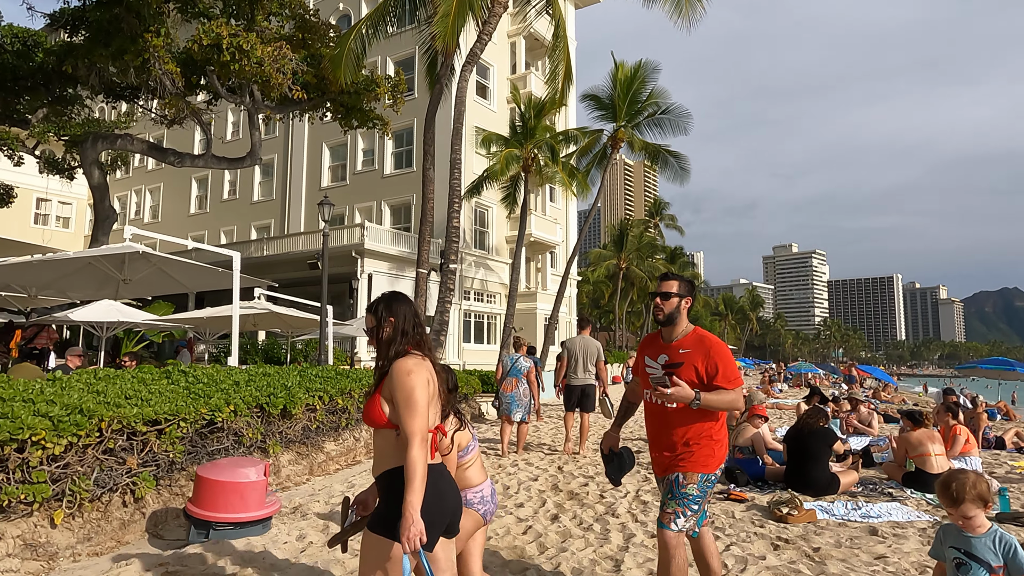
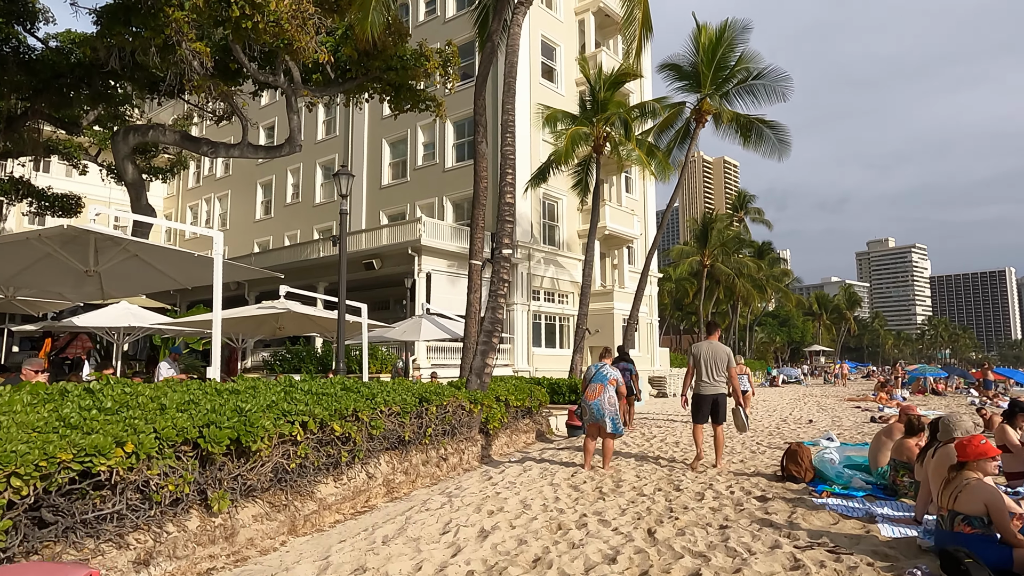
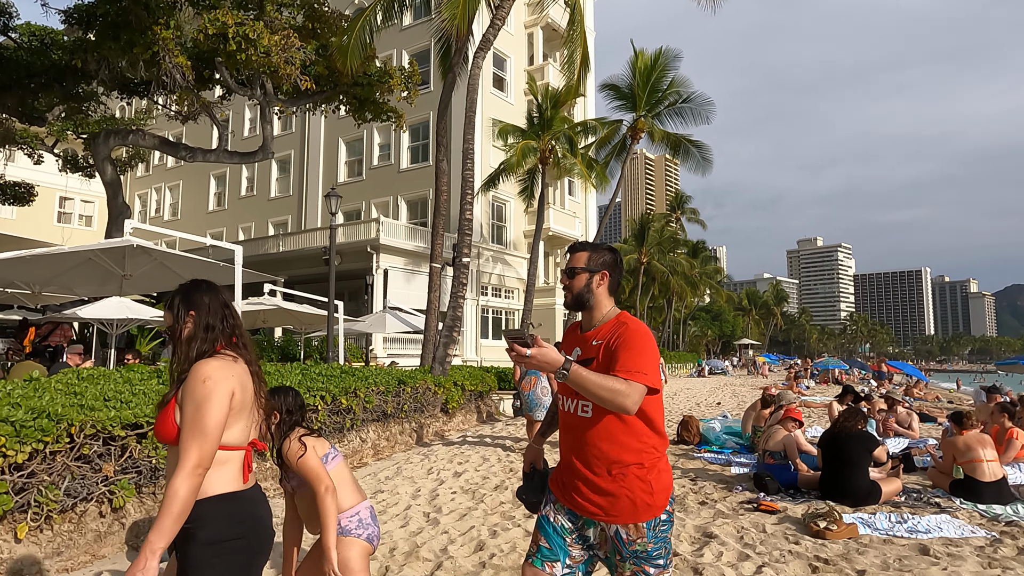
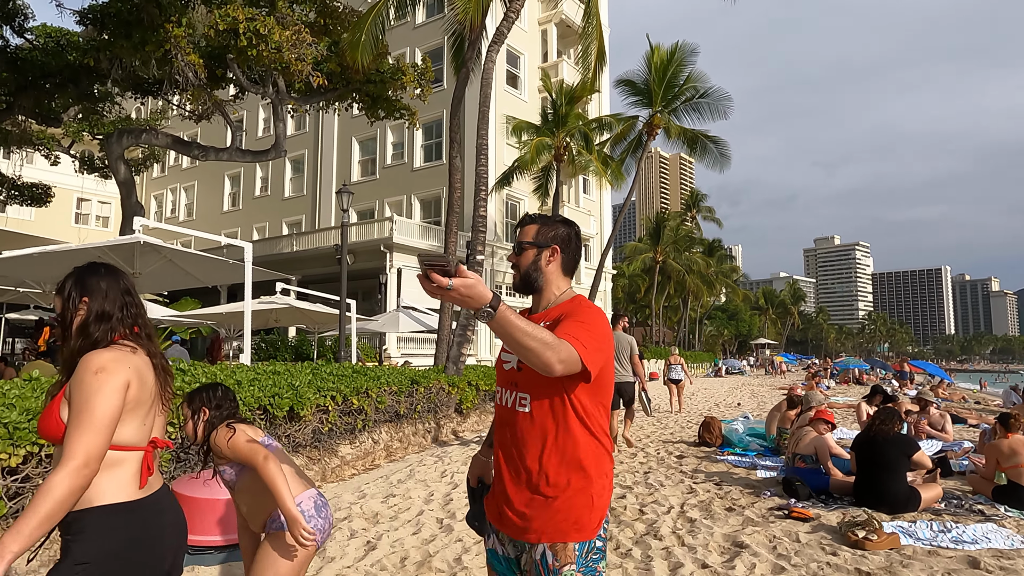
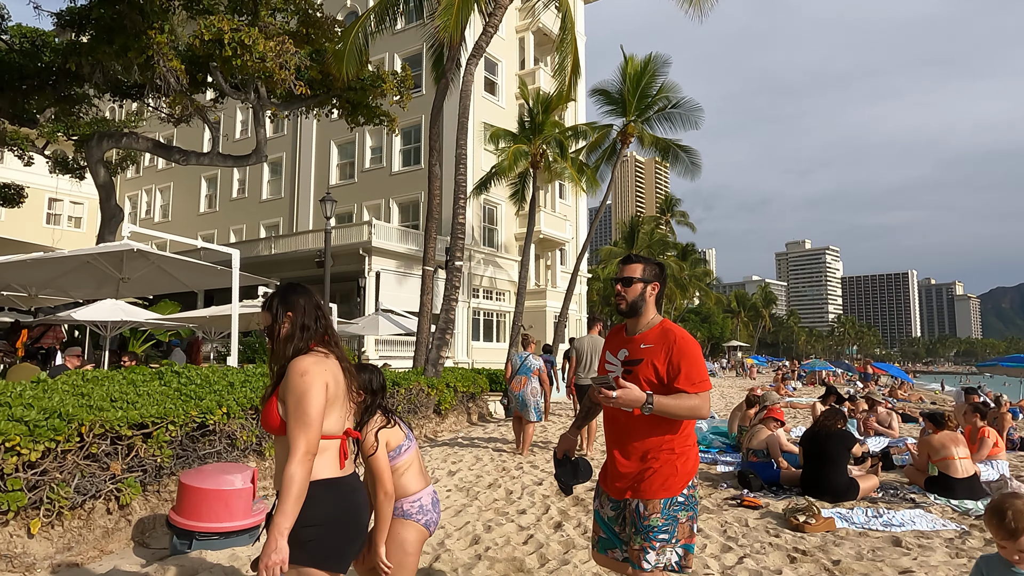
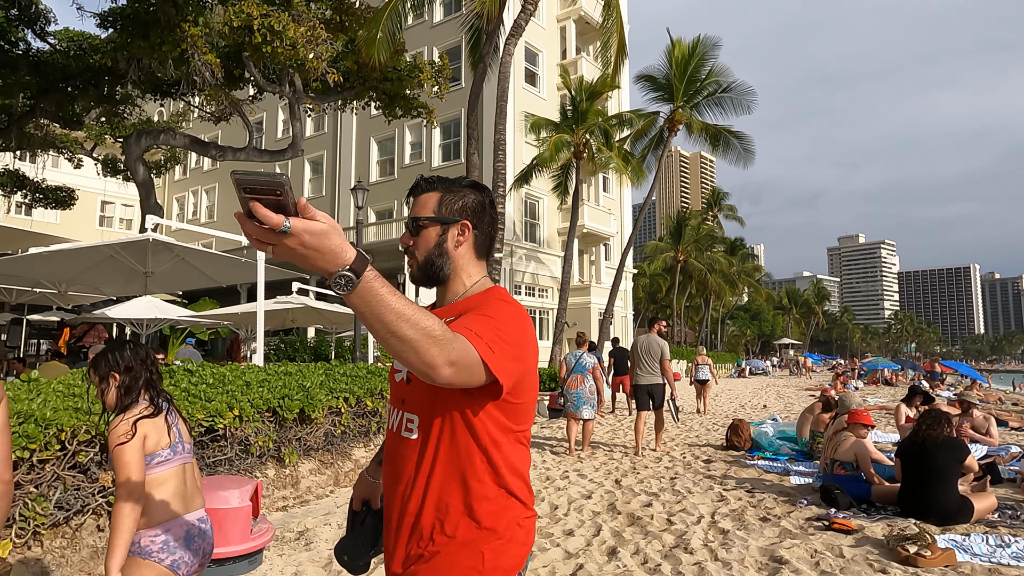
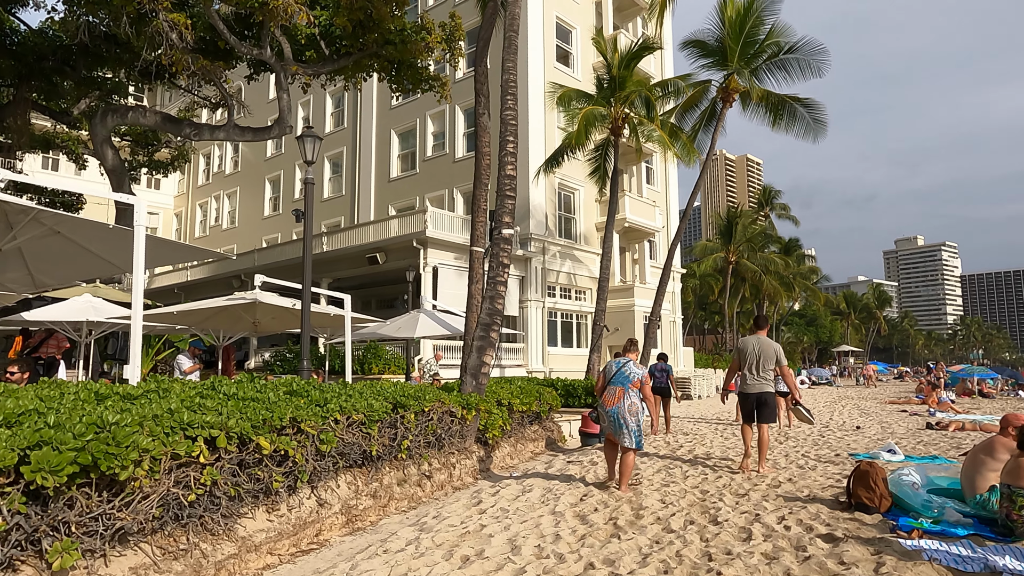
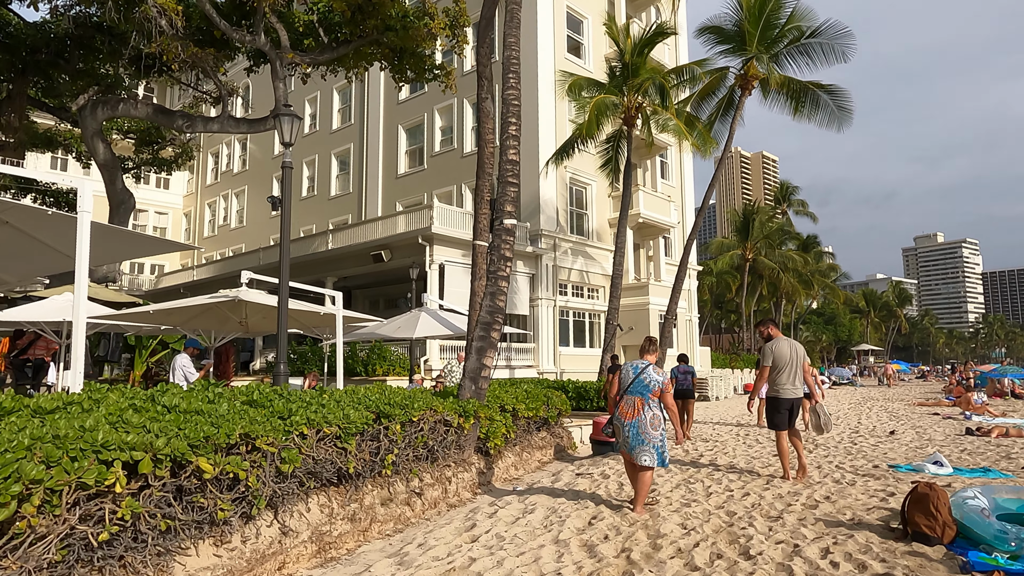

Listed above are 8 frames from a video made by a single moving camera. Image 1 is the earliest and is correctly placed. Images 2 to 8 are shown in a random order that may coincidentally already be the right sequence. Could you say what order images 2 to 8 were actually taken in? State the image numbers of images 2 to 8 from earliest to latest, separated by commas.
5, 3, 4, 6, 2, 7, 8
